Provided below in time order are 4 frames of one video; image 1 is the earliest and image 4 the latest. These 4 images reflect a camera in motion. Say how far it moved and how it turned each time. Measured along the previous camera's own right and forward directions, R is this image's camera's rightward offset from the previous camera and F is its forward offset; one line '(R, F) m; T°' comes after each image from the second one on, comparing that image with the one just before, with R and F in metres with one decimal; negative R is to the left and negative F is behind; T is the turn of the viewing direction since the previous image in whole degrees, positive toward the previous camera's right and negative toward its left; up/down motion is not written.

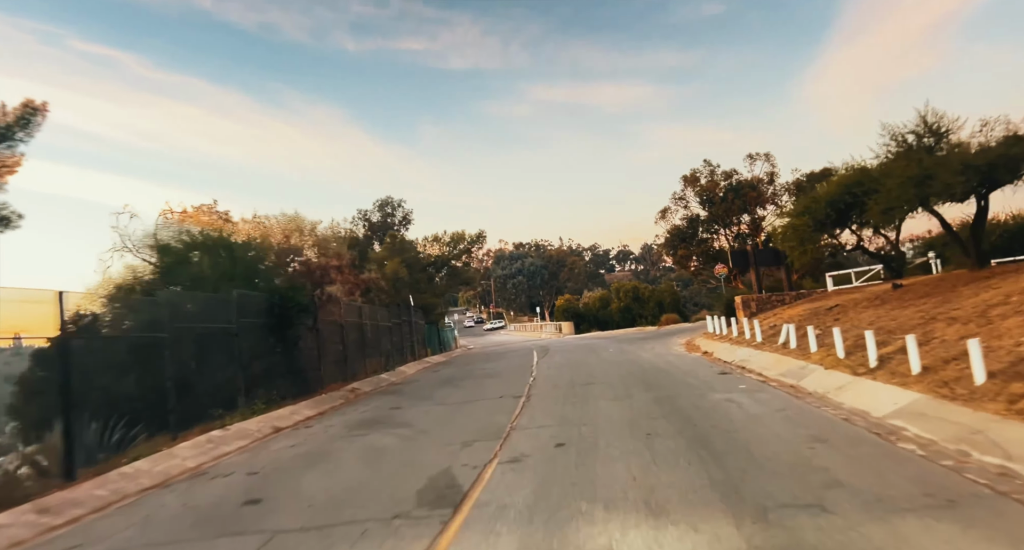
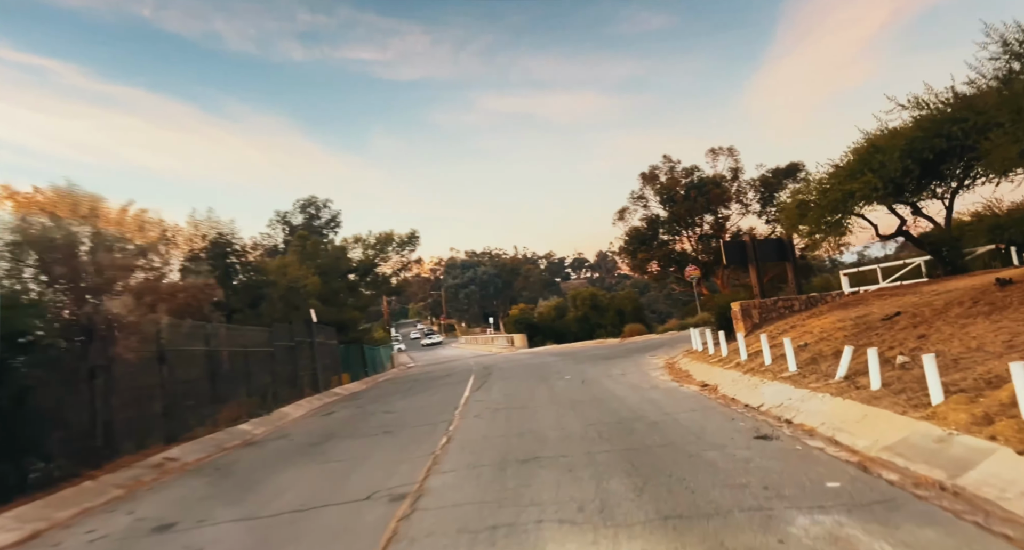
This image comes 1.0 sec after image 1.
(+1.0, +6.3) m; +4°
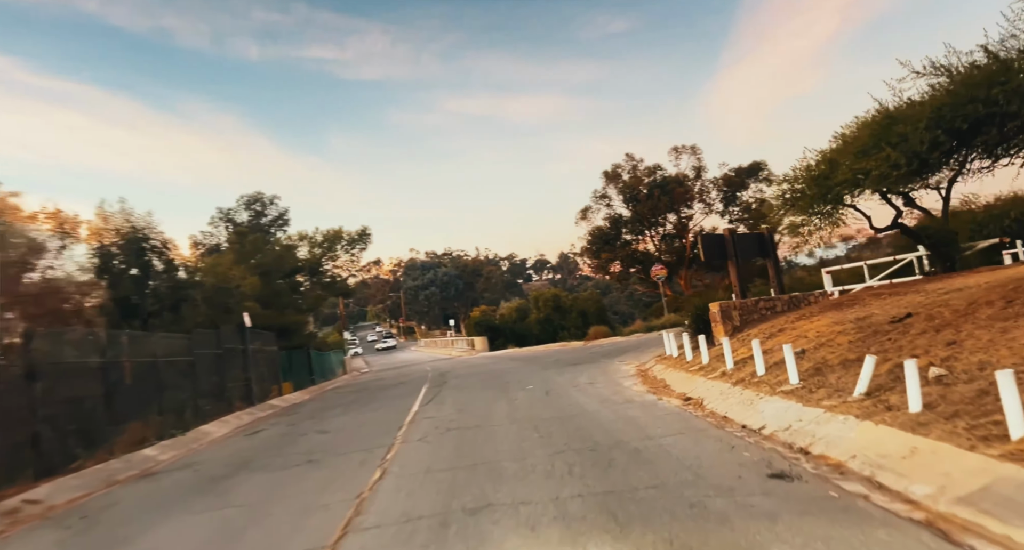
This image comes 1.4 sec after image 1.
(+0.2, +2.0) m; +4°
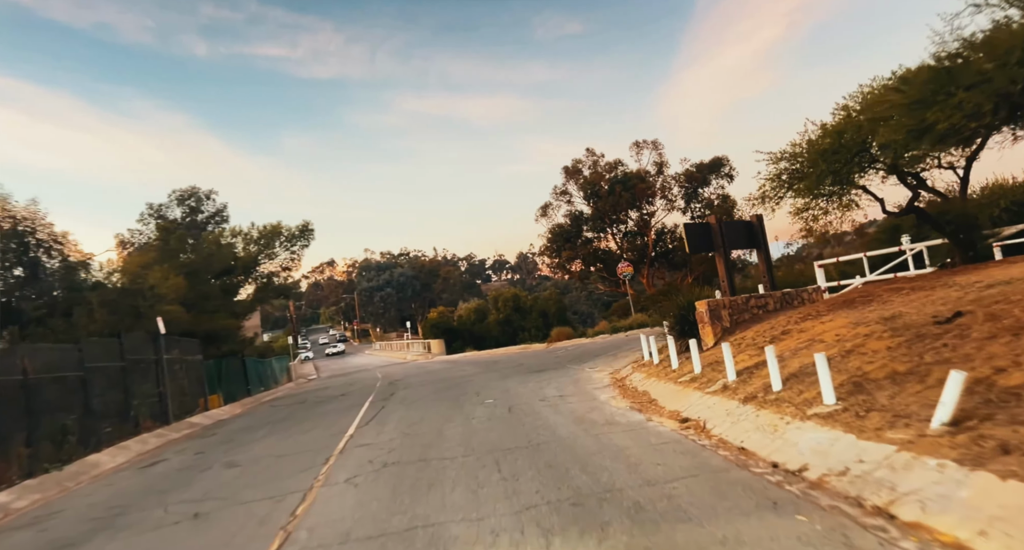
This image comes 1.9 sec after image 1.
(+0.1, +2.4) m; +4°
